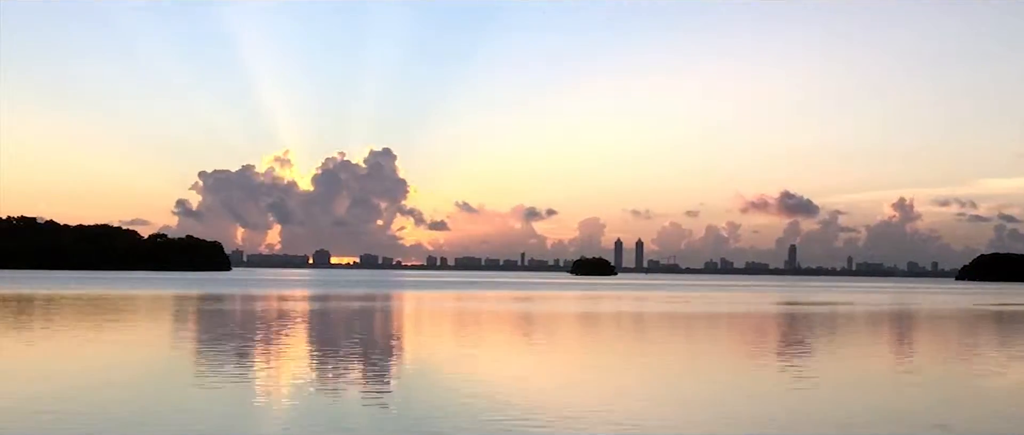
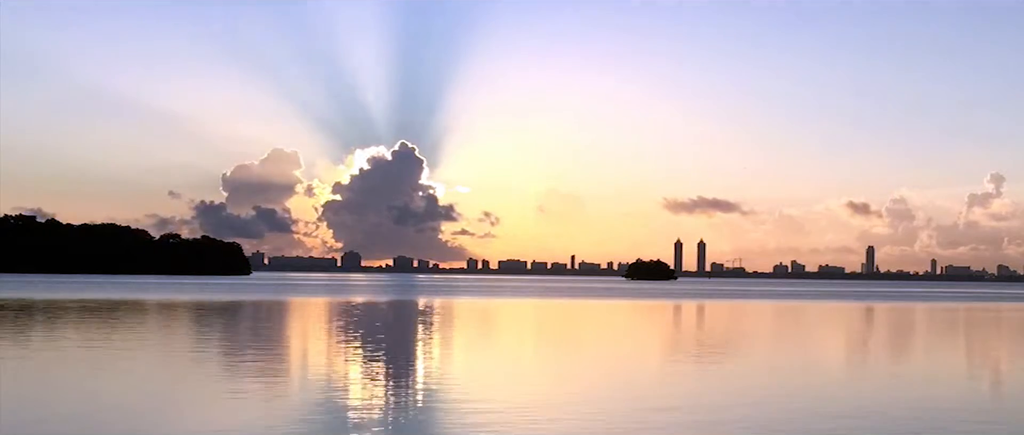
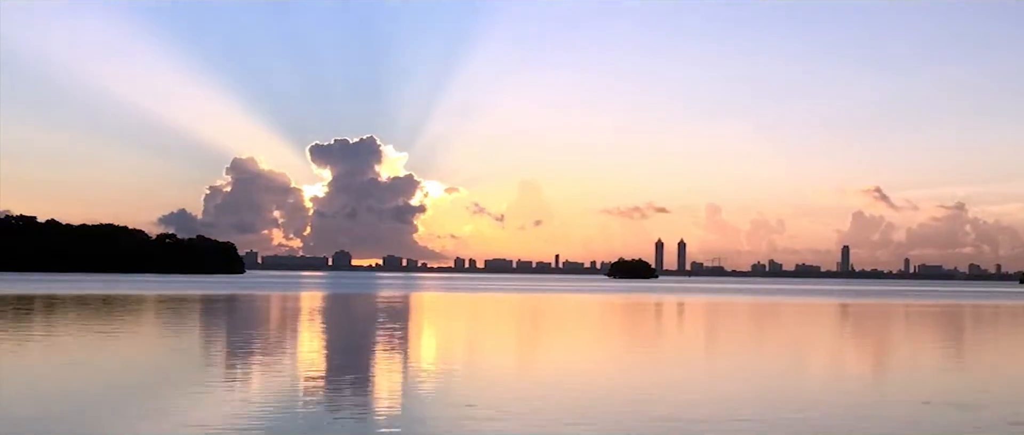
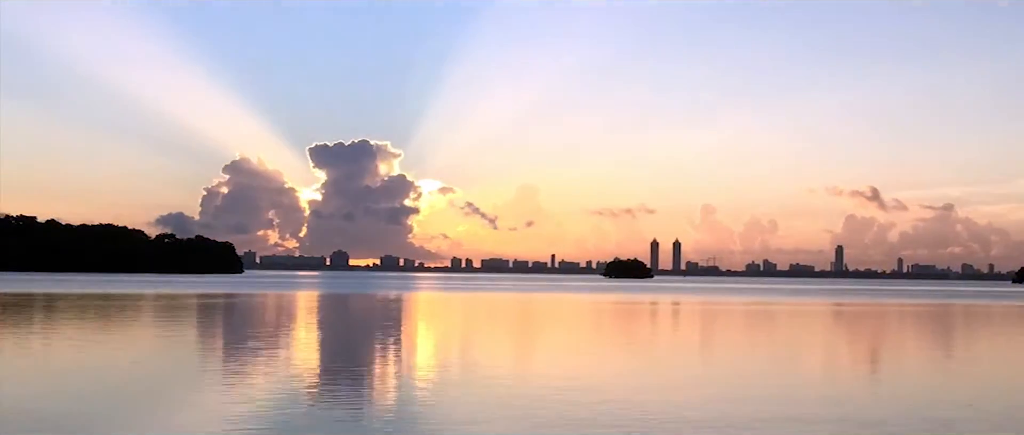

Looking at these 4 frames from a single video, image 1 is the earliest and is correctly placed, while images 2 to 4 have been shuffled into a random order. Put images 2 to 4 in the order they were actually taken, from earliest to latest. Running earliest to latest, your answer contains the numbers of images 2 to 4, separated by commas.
4, 3, 2
